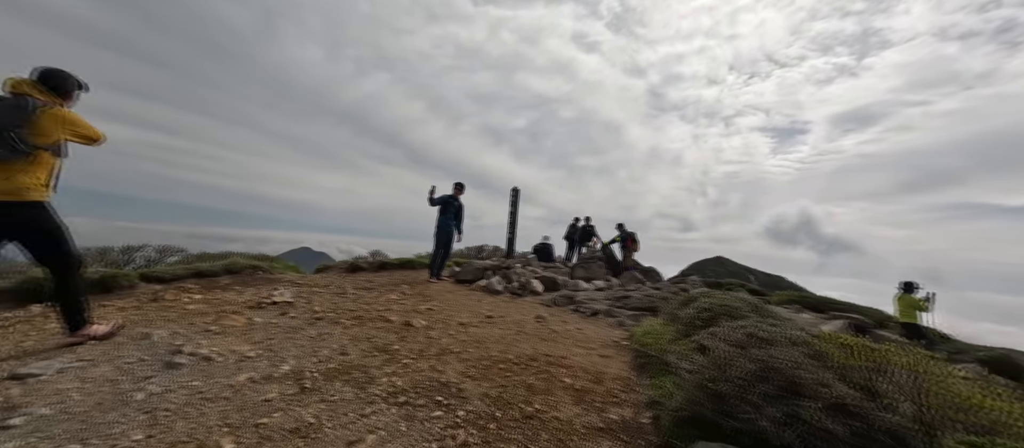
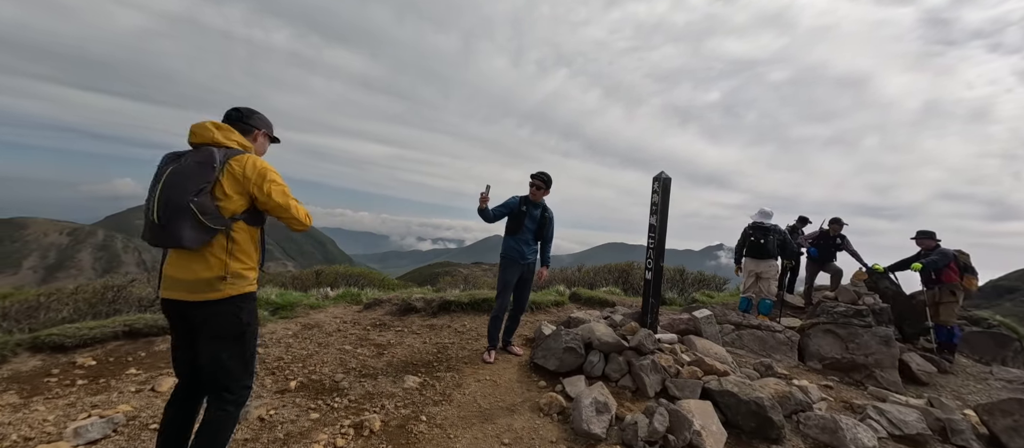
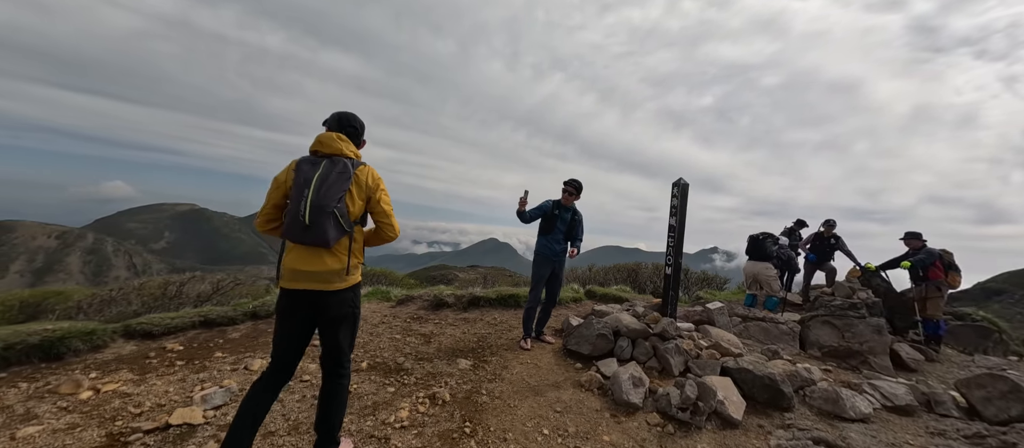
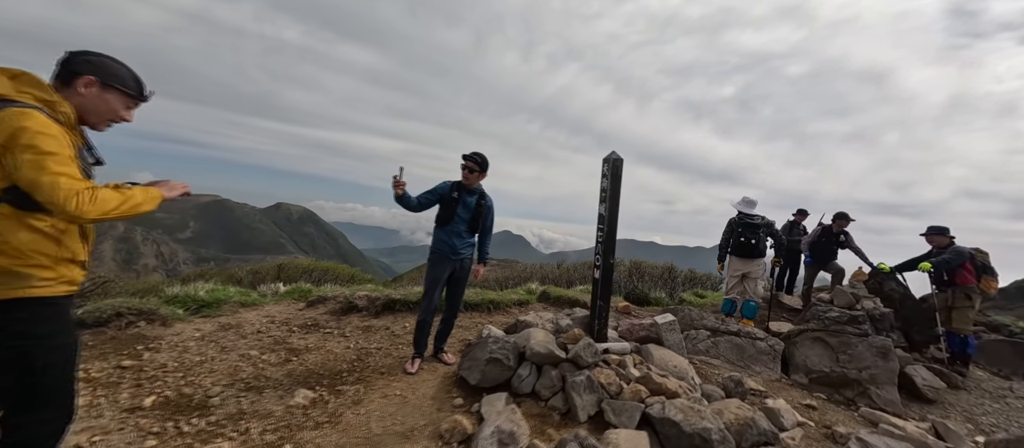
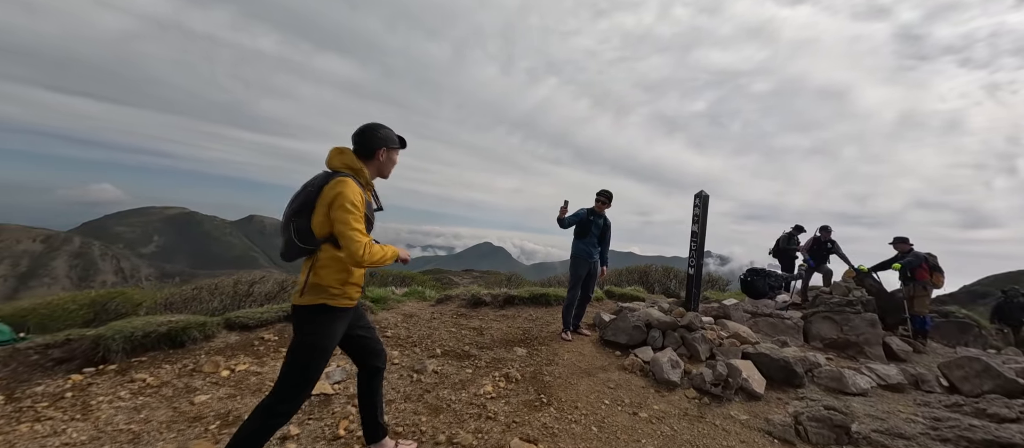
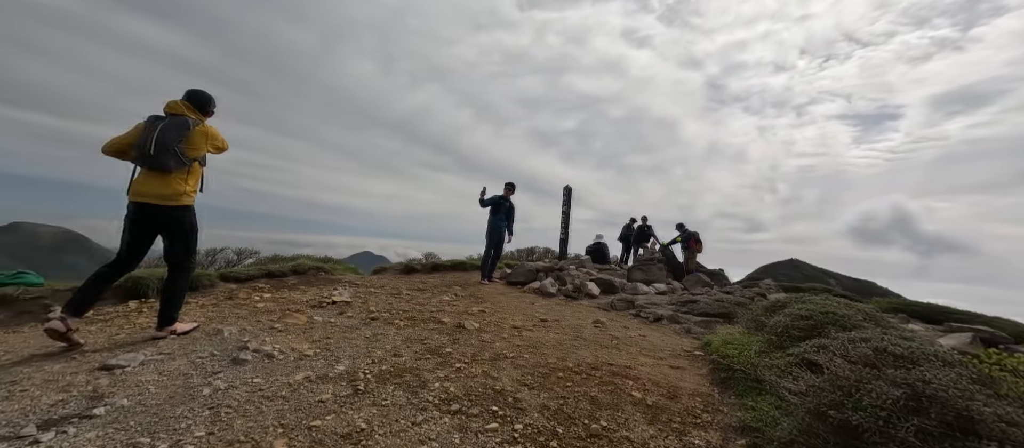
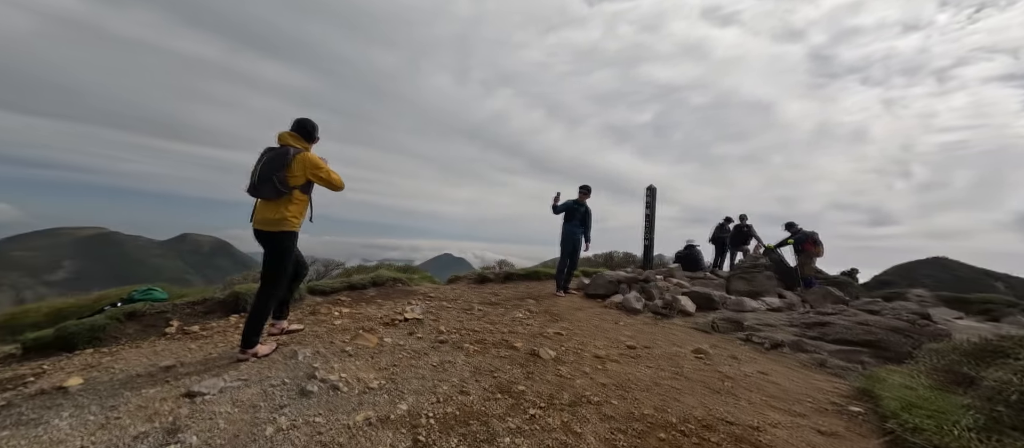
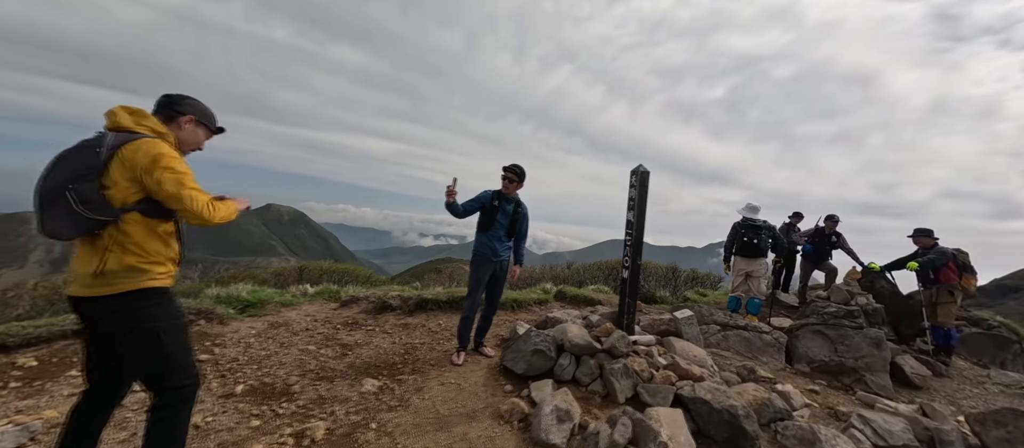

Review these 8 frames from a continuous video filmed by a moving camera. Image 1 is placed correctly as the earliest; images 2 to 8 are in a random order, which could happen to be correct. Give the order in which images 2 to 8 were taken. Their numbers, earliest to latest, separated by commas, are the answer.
6, 7, 5, 3, 2, 8, 4
